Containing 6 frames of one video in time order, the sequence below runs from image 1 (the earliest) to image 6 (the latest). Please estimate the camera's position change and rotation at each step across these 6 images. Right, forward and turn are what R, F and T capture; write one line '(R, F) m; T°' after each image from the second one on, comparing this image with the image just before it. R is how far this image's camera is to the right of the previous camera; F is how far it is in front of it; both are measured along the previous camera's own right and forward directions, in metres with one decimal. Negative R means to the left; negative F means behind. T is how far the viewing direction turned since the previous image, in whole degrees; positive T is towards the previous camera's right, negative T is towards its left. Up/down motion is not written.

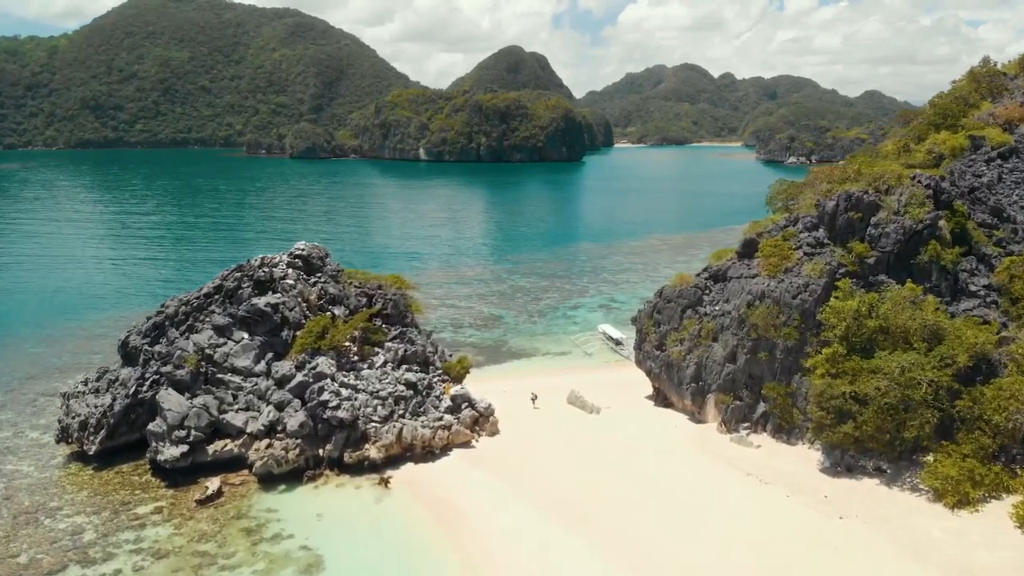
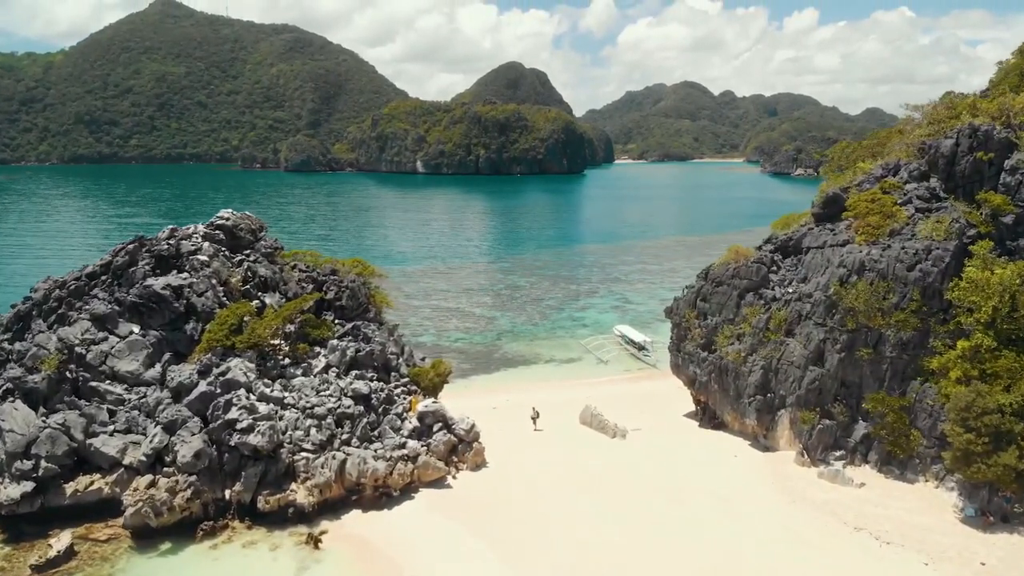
(+0.3, +8.5) m; 0°
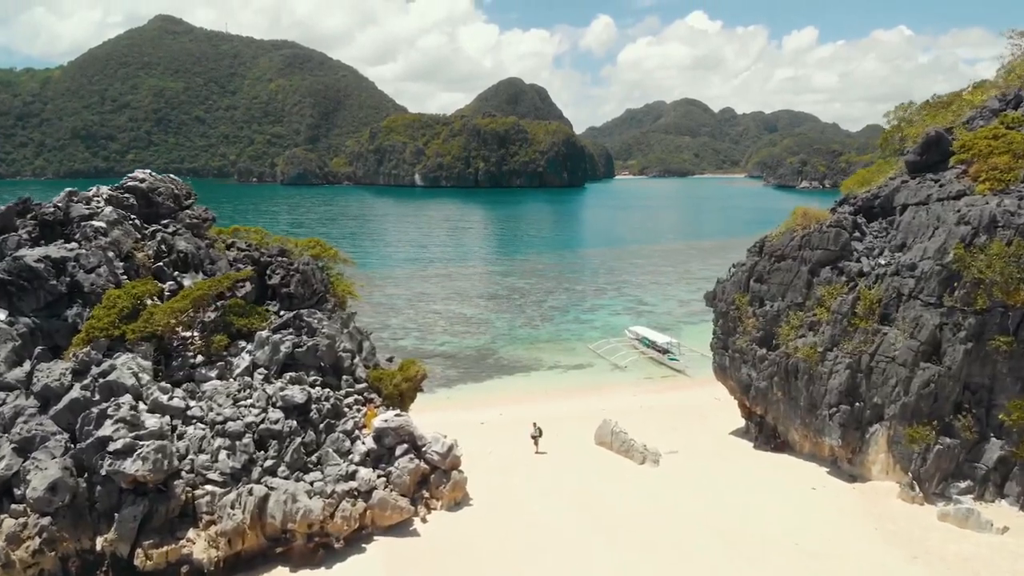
(+0.2, +5.7) m; 0°
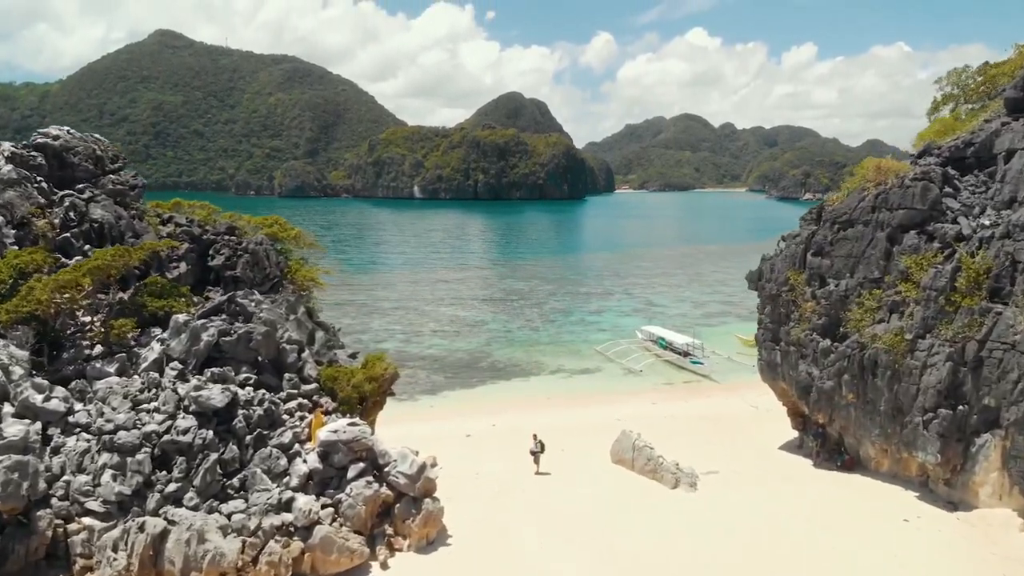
(+0.1, +3.7) m; 0°
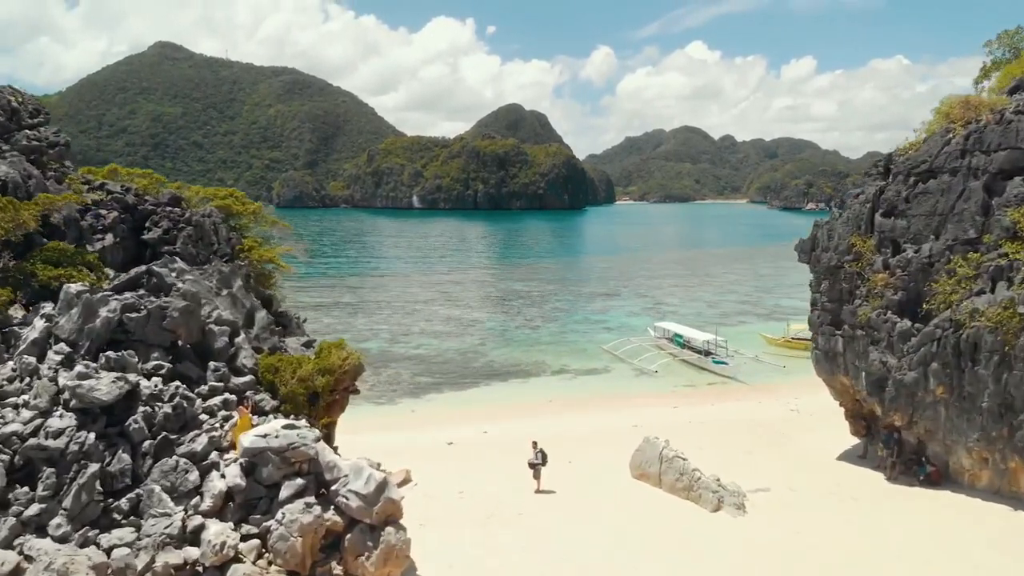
(+0.1, +2.8) m; 0°
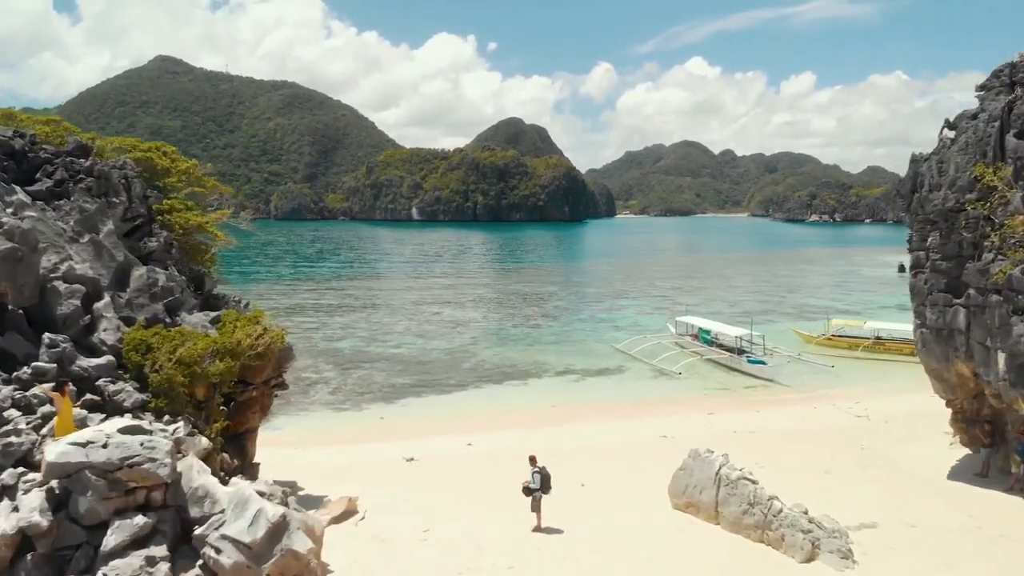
(+0.1, +3.2) m; 0°
